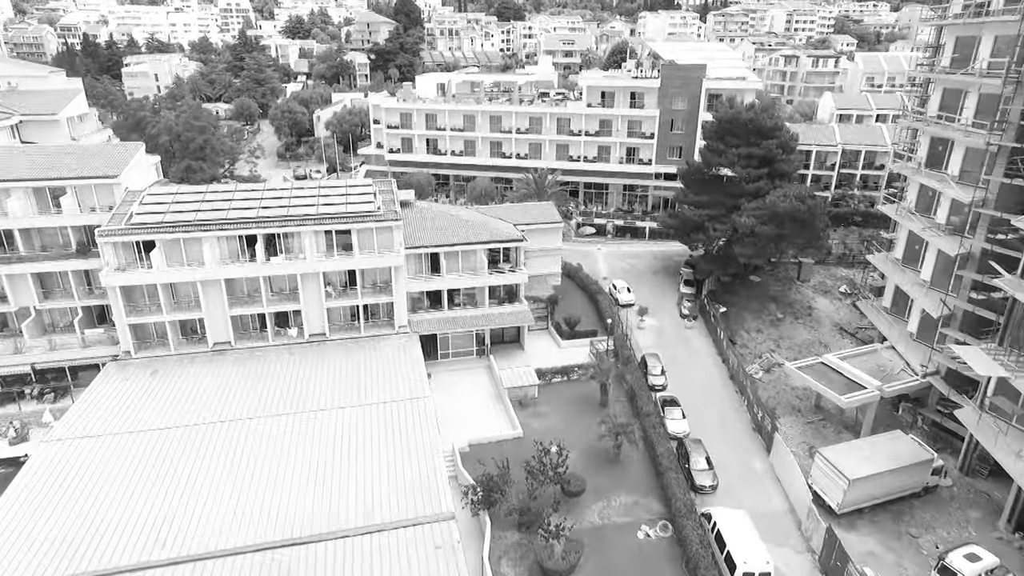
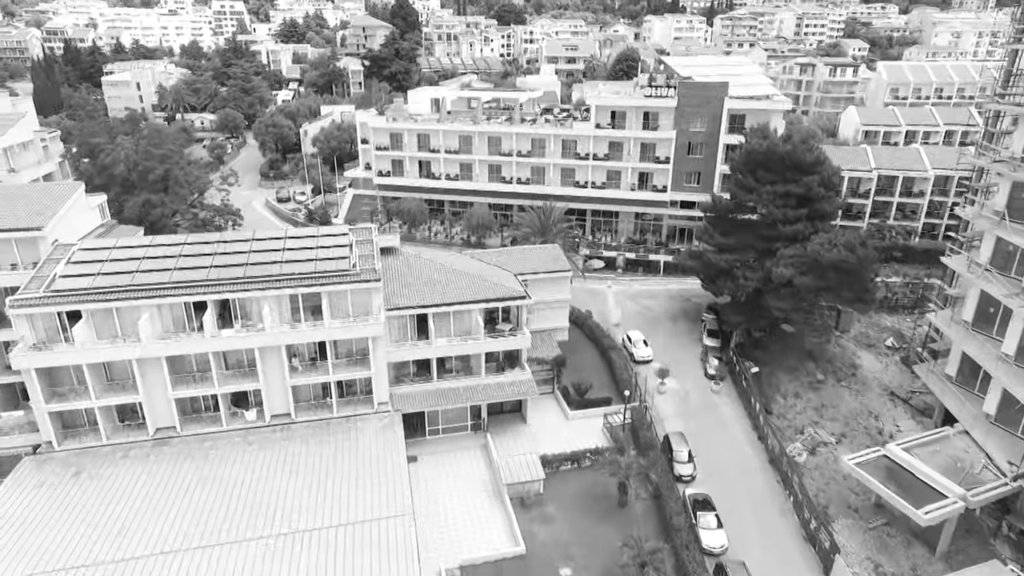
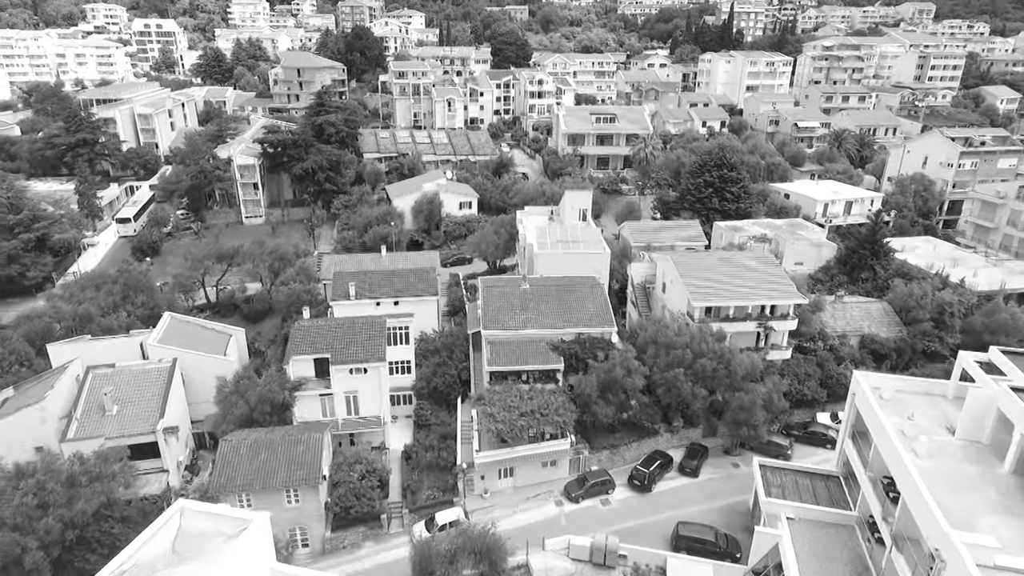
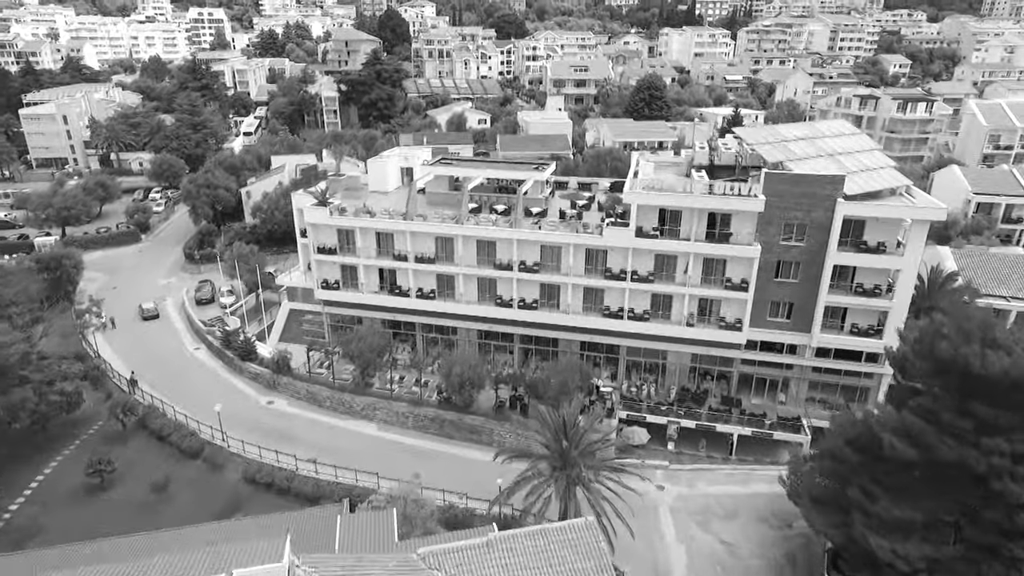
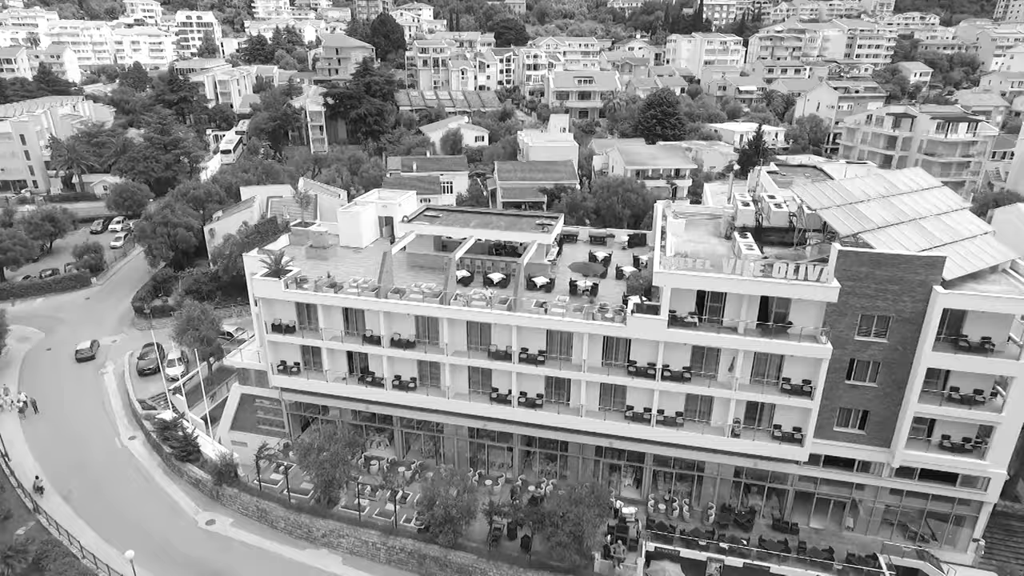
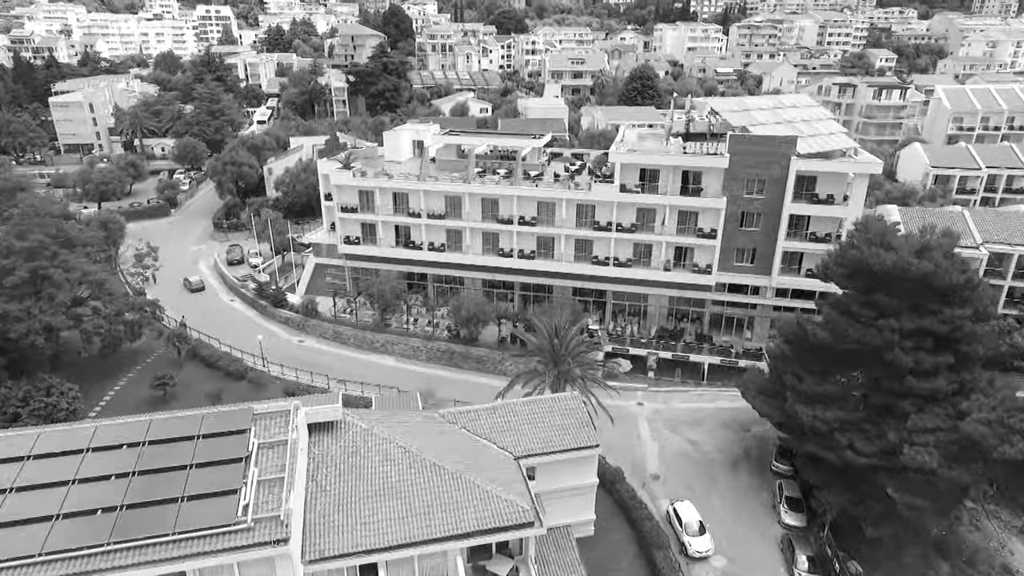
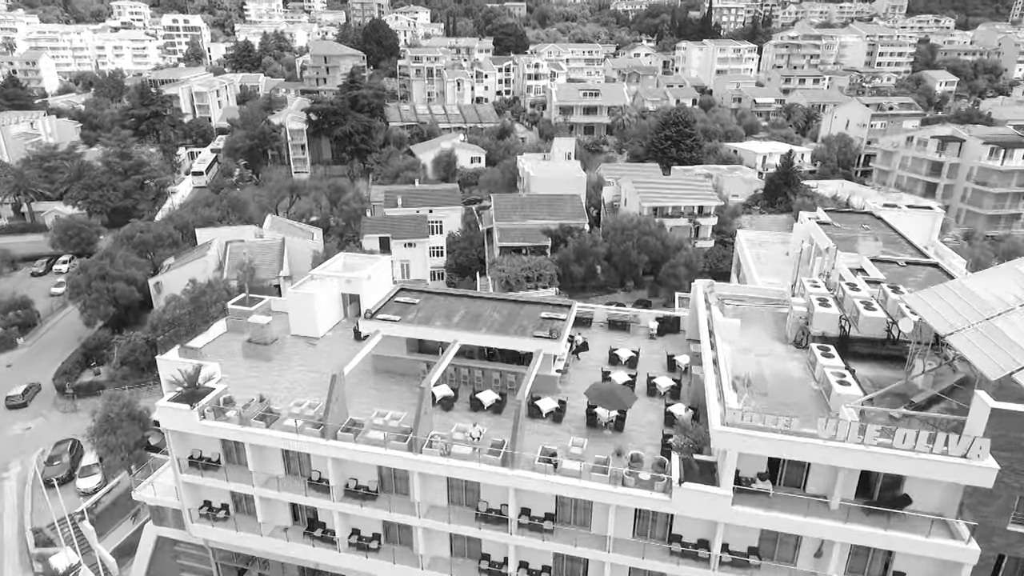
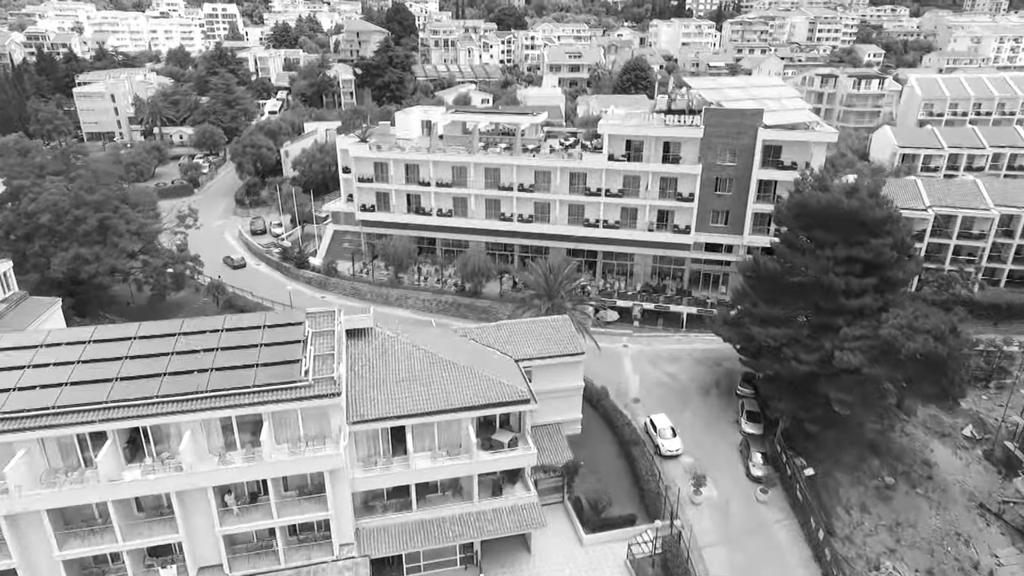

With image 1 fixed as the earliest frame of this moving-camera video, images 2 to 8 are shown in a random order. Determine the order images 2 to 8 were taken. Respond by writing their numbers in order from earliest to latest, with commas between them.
2, 8, 6, 4, 5, 7, 3
